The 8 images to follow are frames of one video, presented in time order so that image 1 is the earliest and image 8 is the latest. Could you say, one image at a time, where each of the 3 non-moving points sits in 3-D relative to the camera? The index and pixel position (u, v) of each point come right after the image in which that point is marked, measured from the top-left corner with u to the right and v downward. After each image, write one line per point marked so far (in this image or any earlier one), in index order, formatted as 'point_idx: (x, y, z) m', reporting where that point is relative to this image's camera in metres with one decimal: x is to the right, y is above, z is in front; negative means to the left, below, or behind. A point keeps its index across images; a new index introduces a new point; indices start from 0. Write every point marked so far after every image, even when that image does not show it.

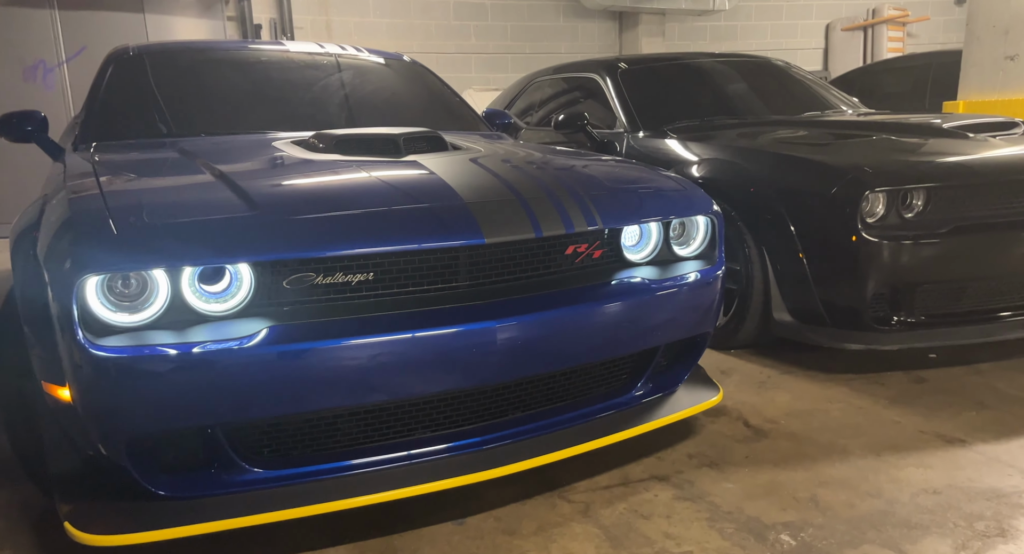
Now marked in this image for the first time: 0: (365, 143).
0: (-0.4, +0.3, +1.8) m
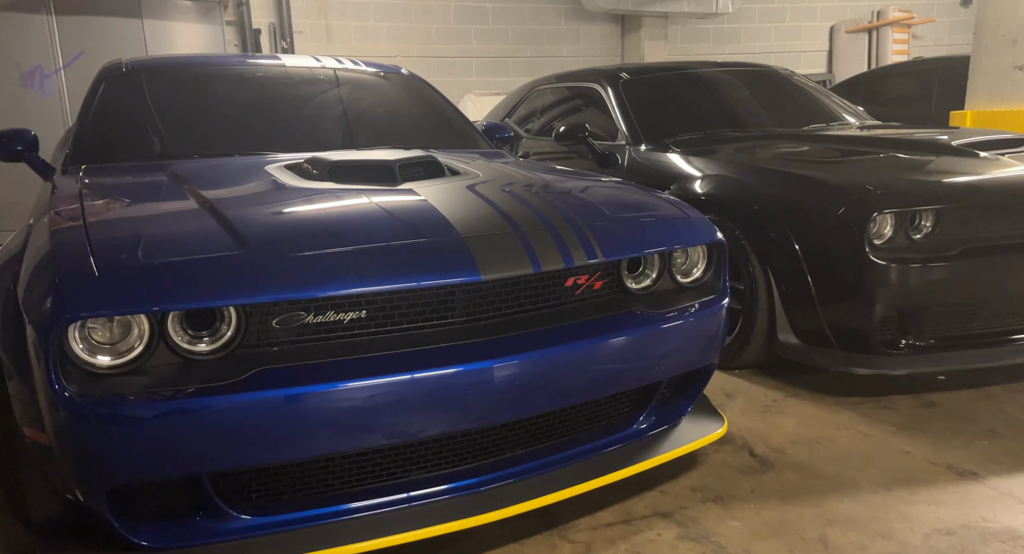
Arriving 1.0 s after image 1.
0: (-0.4, +0.3, +1.7) m
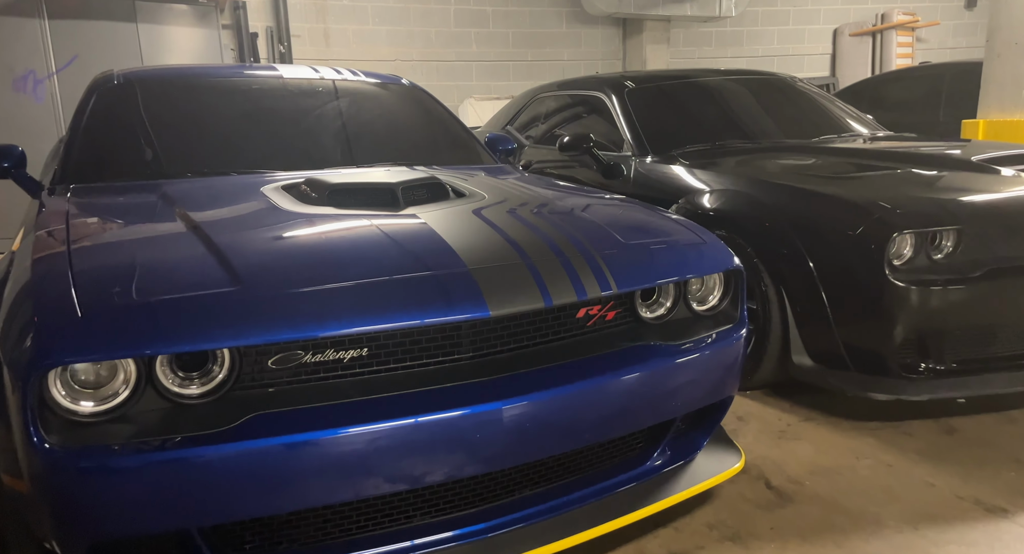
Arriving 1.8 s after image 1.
0: (-0.4, +0.2, +1.6) m
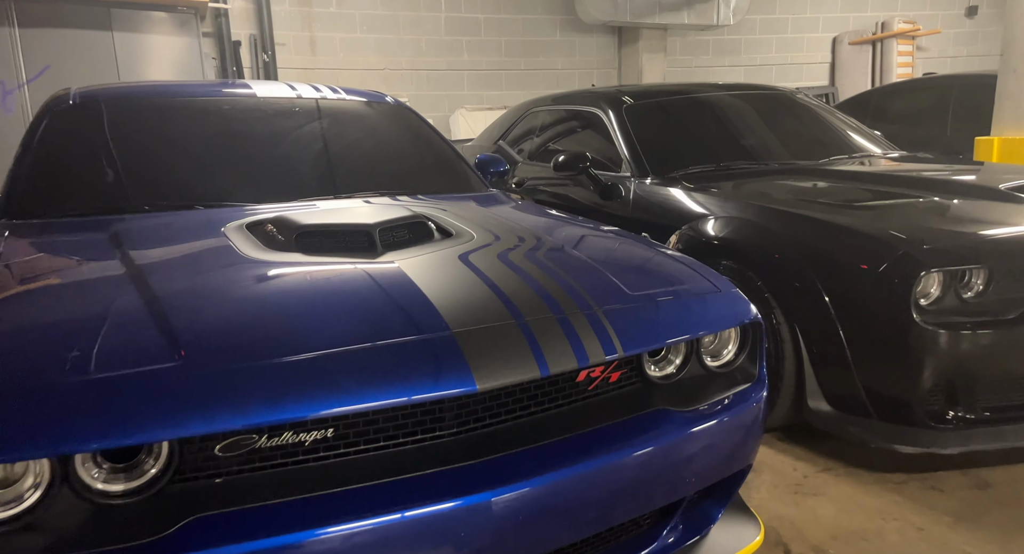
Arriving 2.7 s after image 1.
0: (-0.4, +0.1, +1.5) m
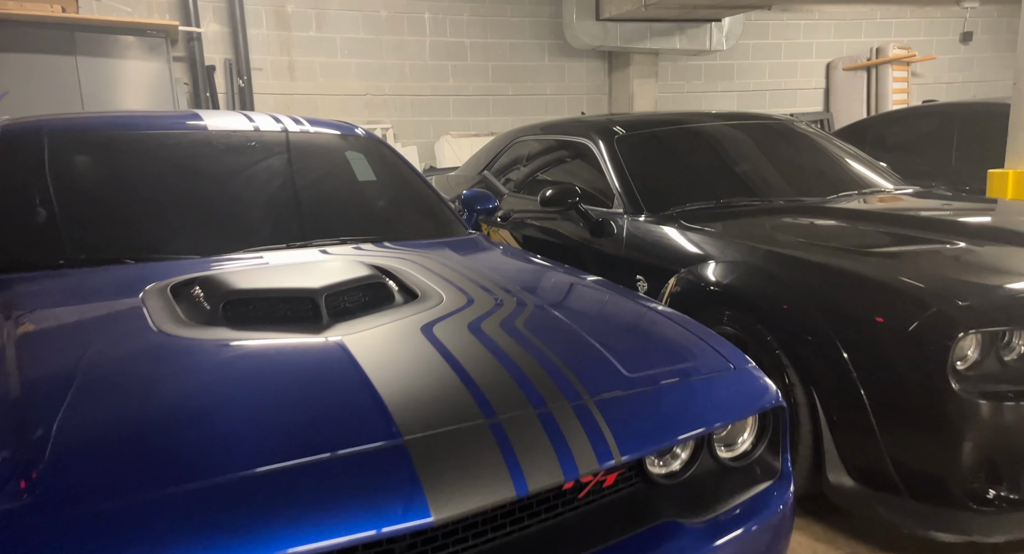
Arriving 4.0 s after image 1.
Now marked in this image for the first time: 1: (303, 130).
0: (-0.4, 0.0, +1.2) m
1: (-0.7, +0.5, +2.3) m
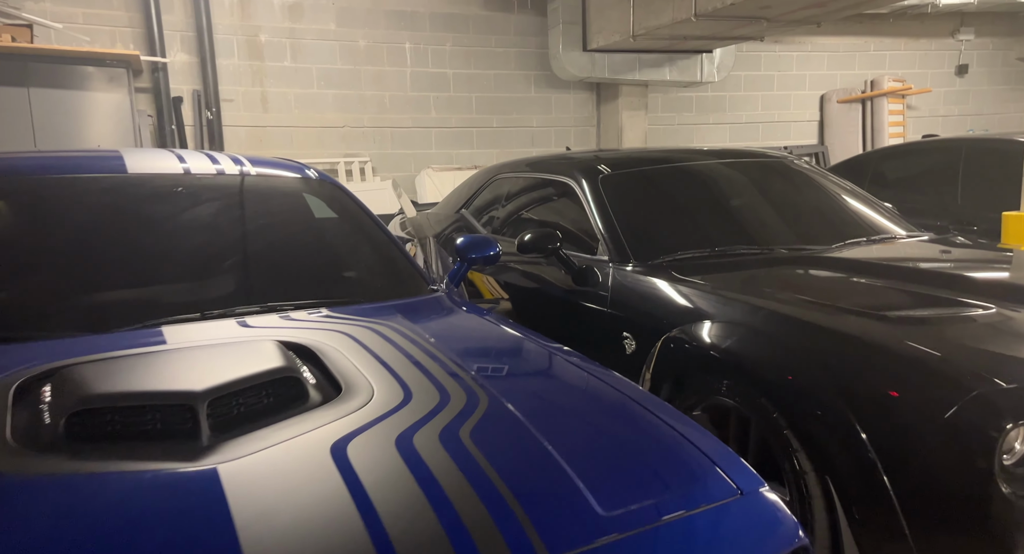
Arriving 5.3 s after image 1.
0: (-0.5, -0.2, +0.9) m
1: (-0.8, +0.3, +2.1) m
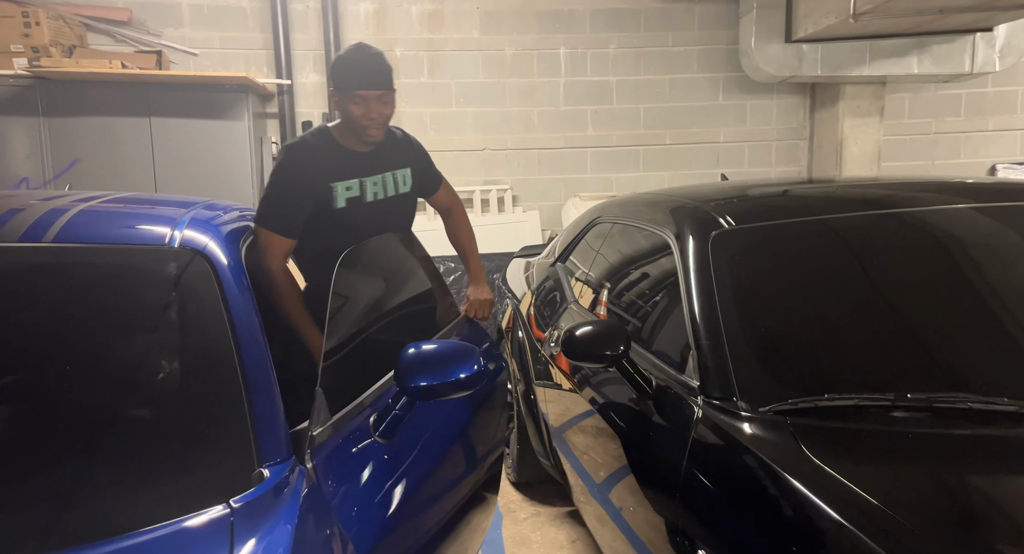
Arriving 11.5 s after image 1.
0: (-0.9, -0.4, +0.2) m
1: (-0.8, +0.1, +1.4) m
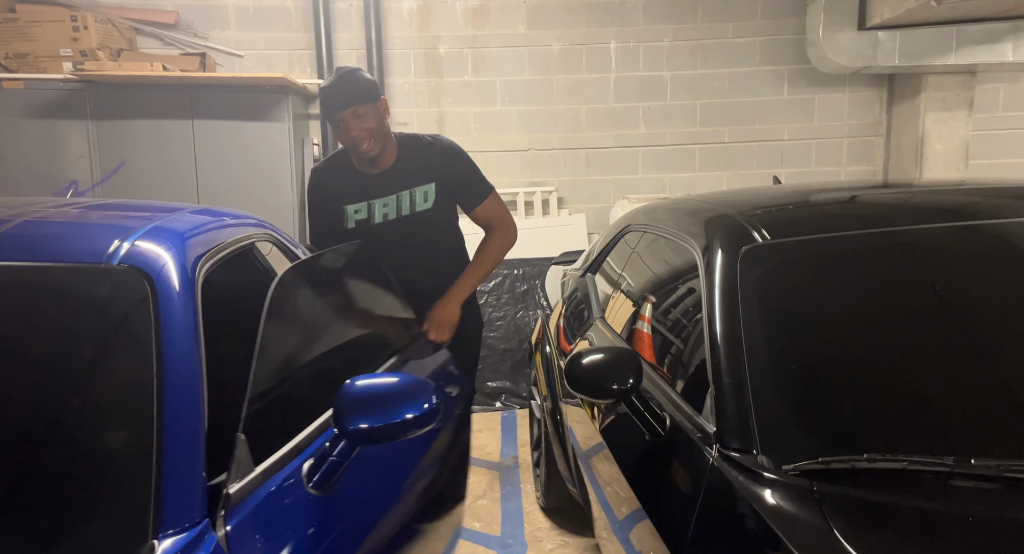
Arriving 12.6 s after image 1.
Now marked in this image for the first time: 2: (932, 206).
0: (-1.1, -0.4, +0.2) m
1: (-0.8, +0.1, +1.3) m
2: (+0.9, +0.2, +1.5) m
